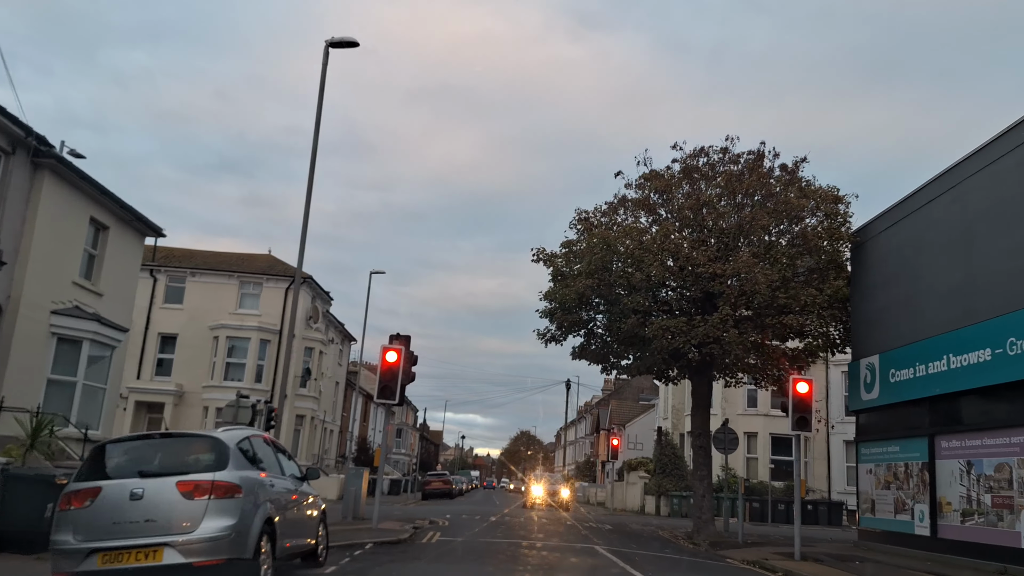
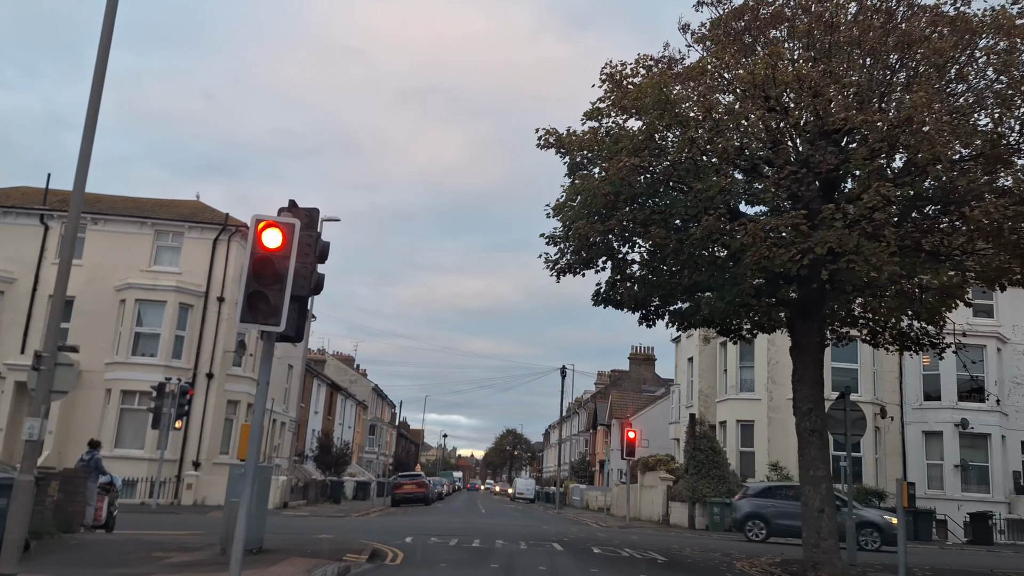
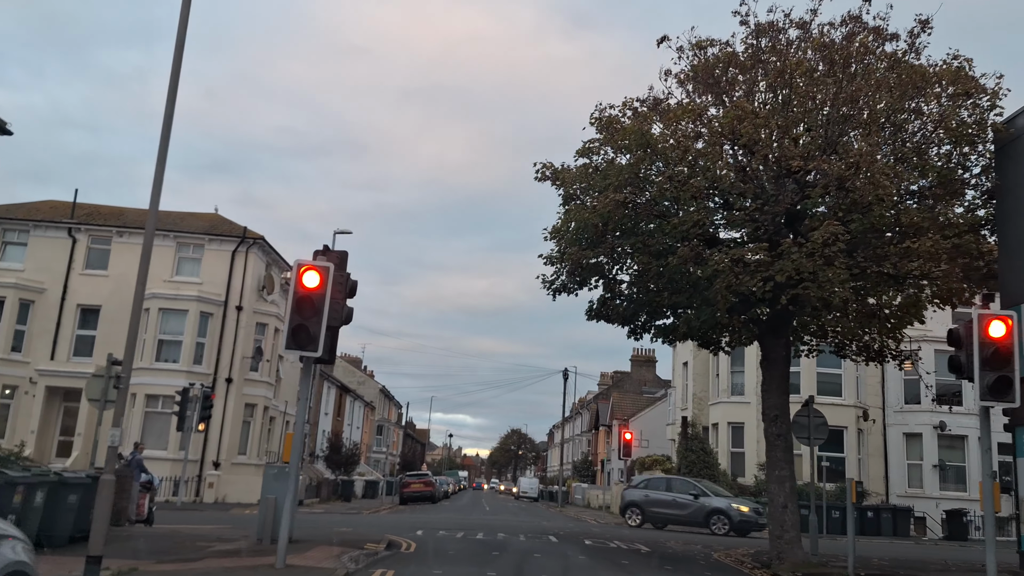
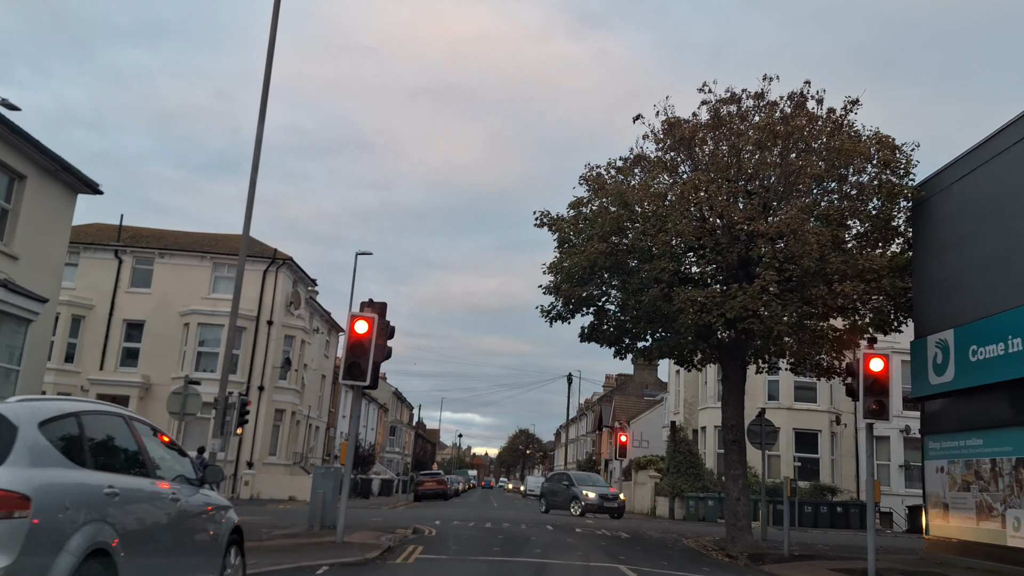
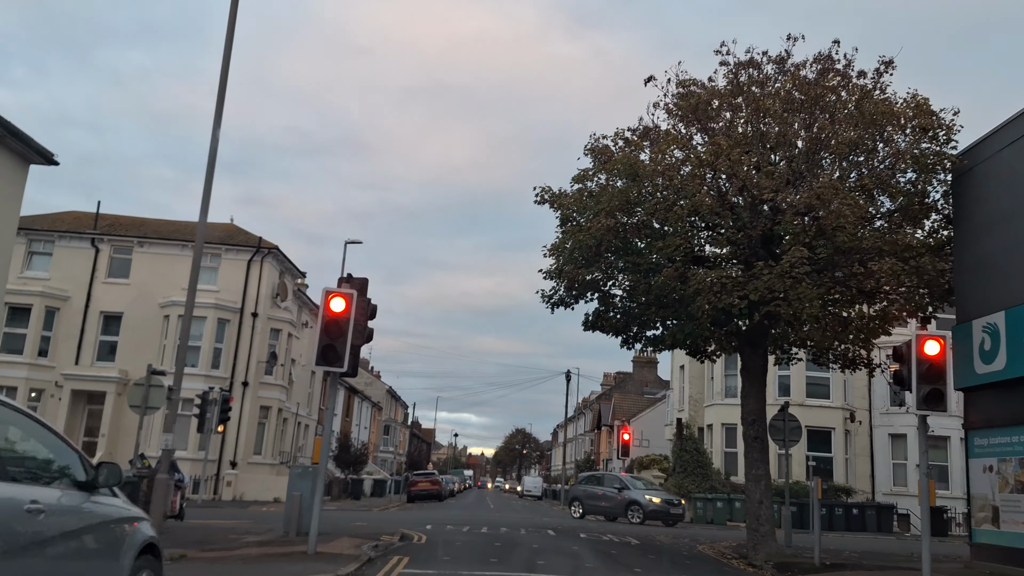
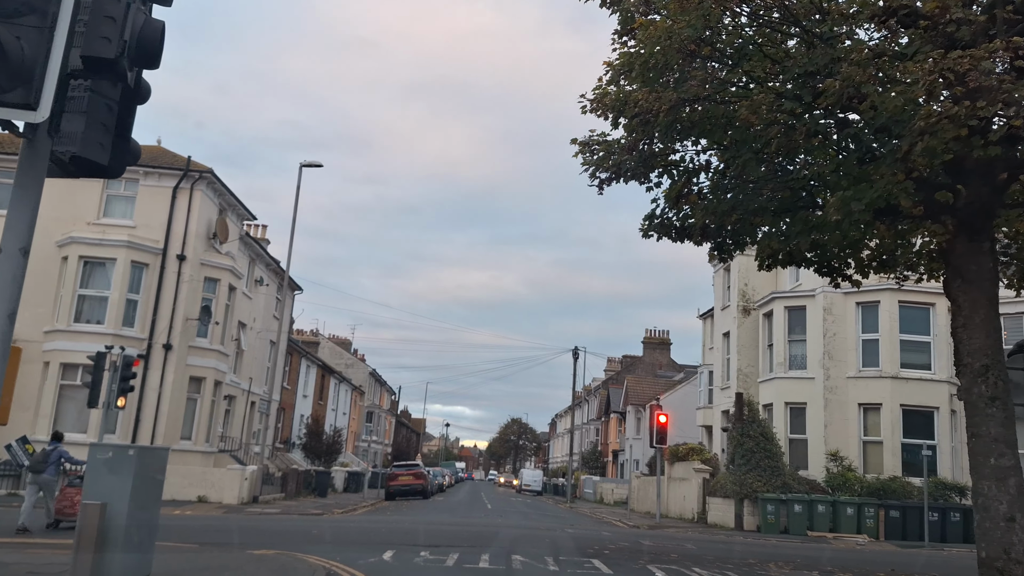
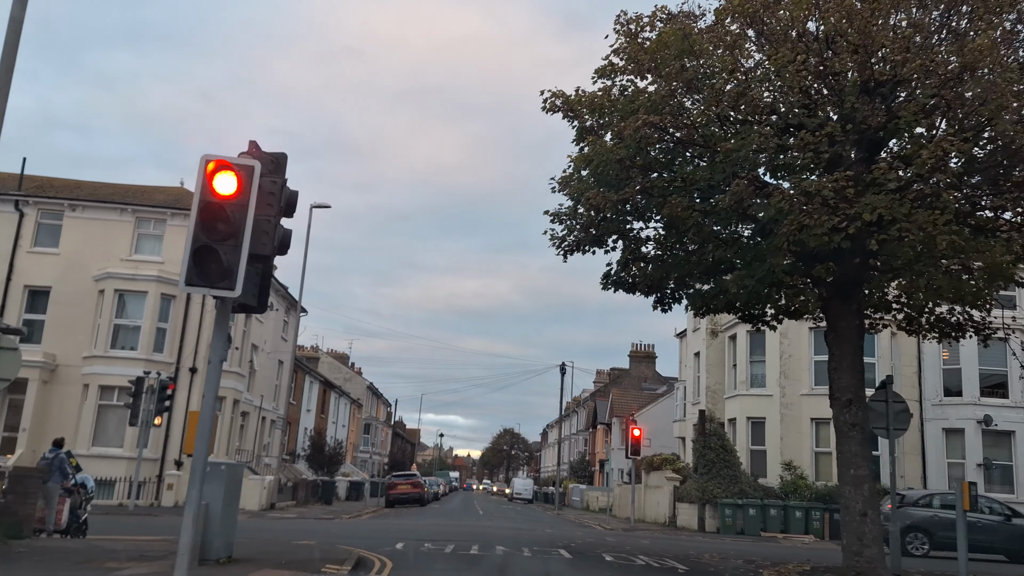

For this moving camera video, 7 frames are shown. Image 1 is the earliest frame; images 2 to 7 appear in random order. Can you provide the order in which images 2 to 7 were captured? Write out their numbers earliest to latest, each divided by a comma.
4, 5, 3, 2, 7, 6
